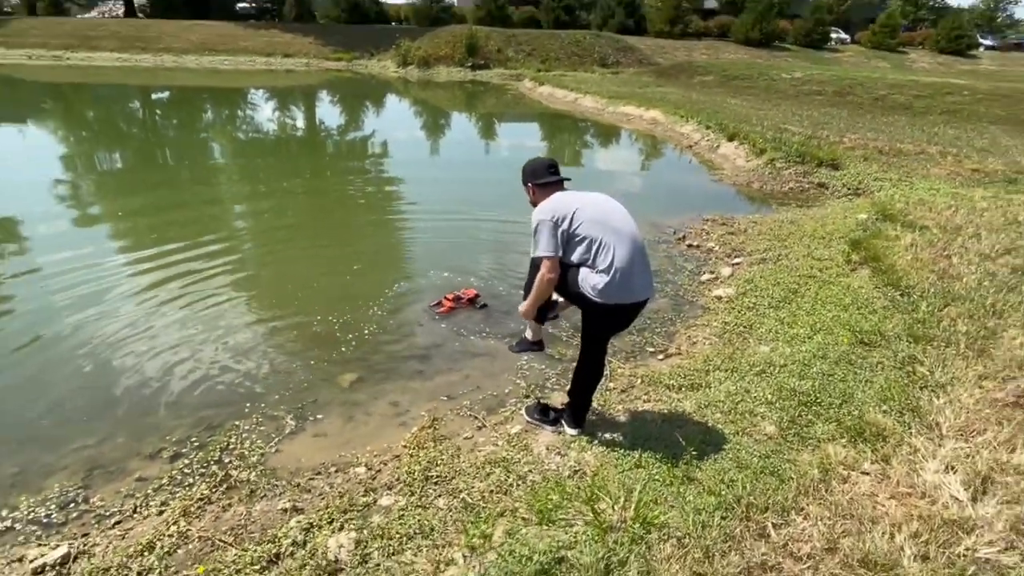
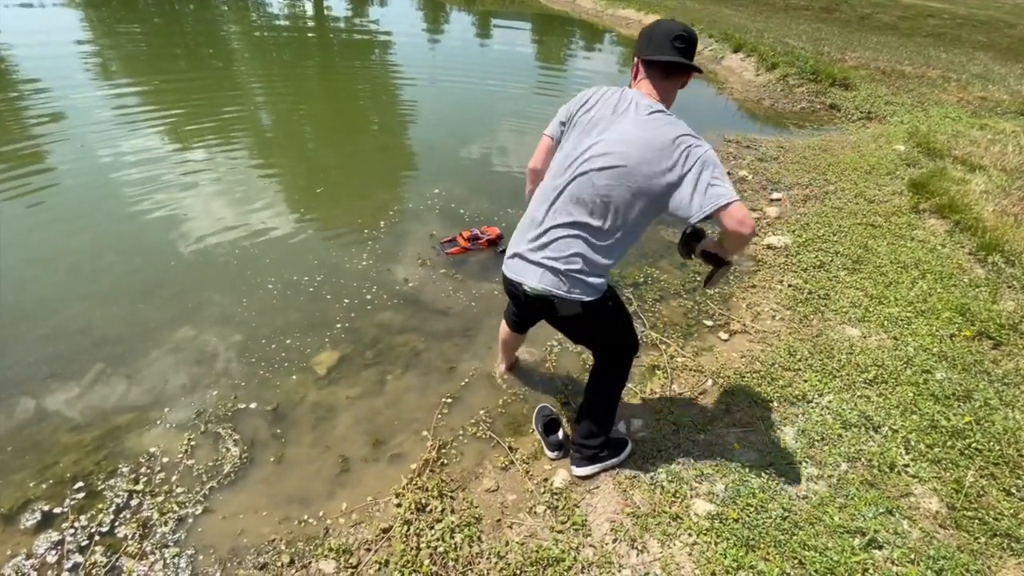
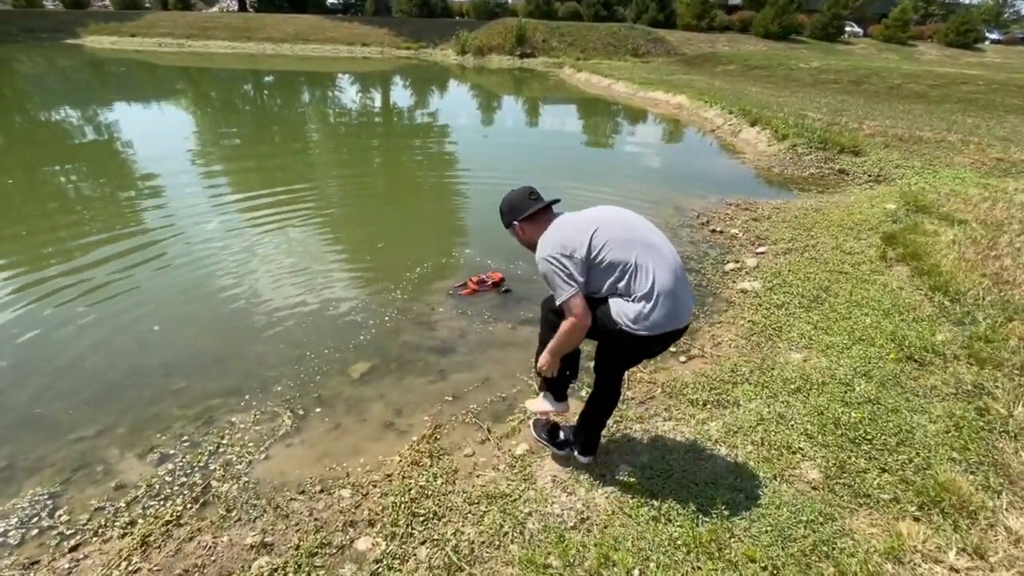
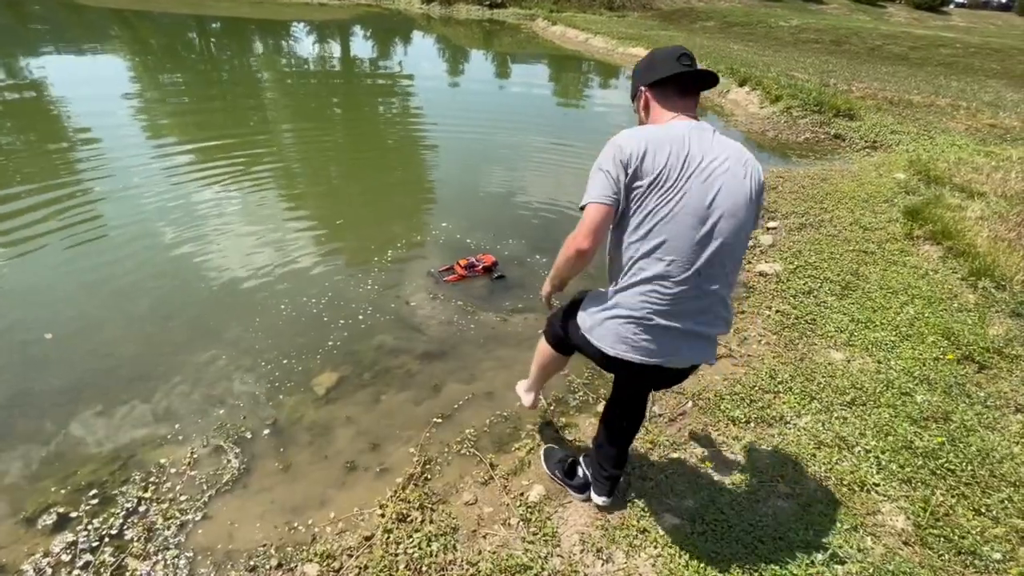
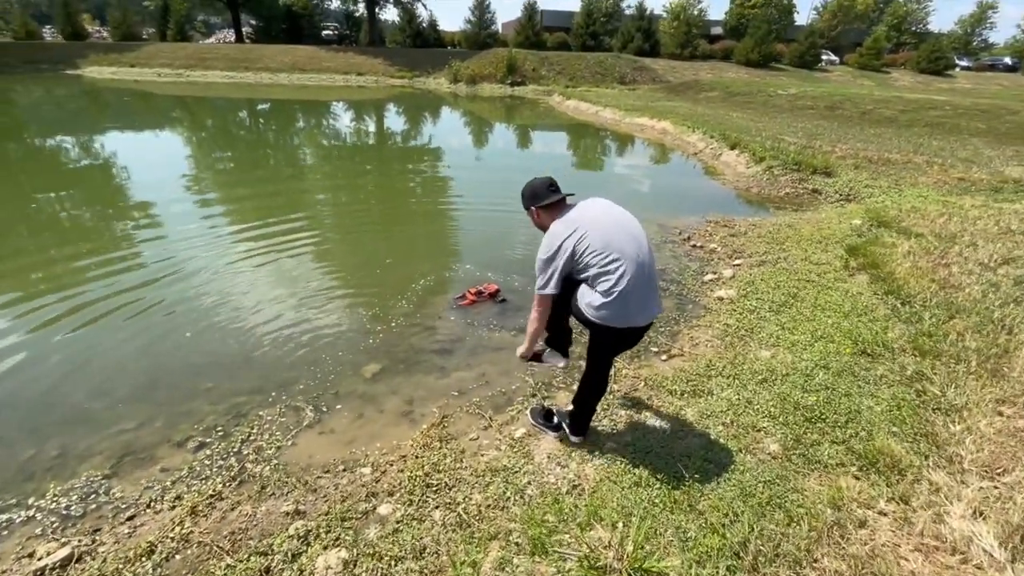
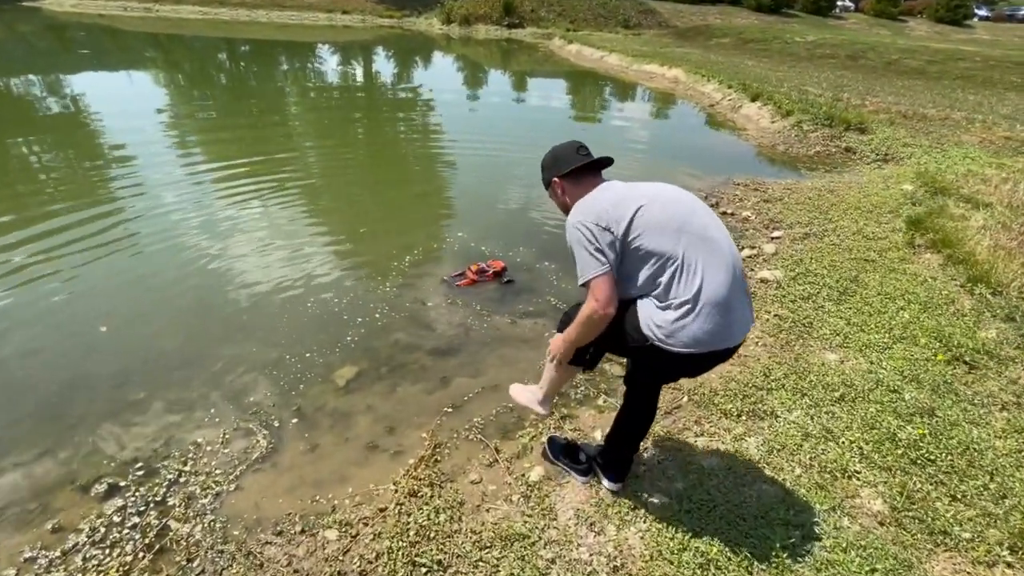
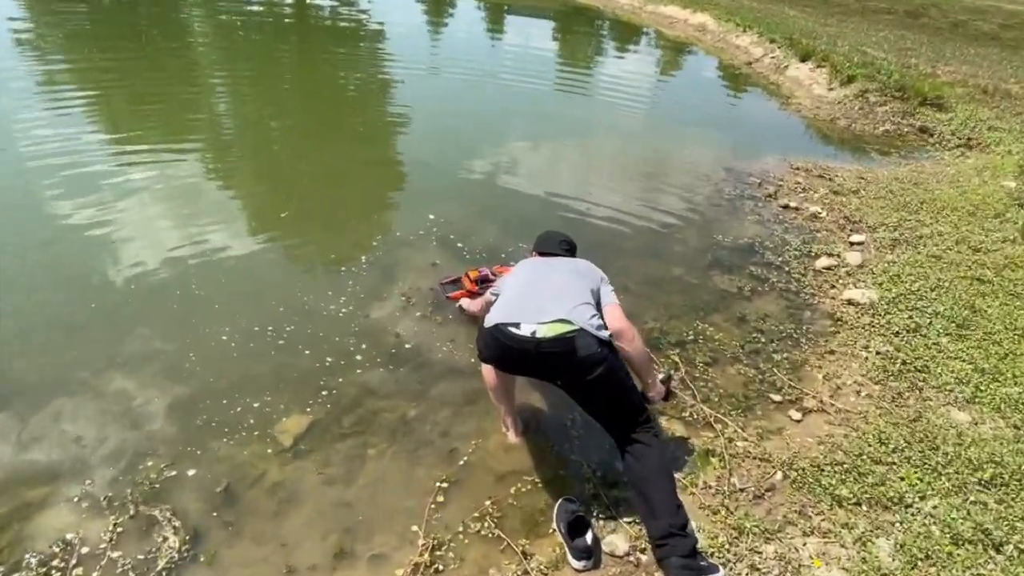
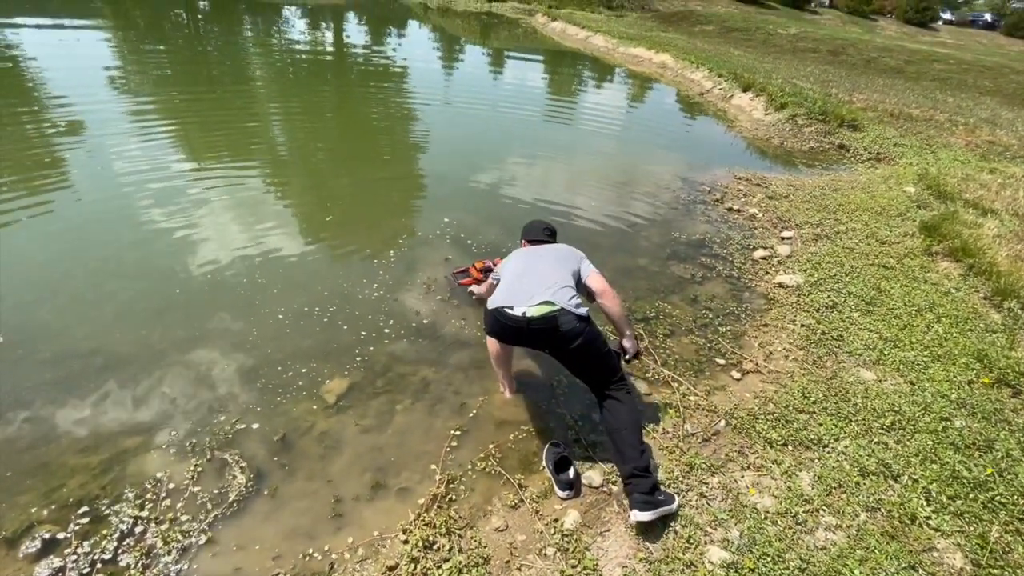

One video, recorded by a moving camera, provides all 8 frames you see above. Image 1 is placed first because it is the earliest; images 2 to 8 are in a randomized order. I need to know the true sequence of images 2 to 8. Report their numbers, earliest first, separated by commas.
5, 3, 6, 4, 2, 8, 7
